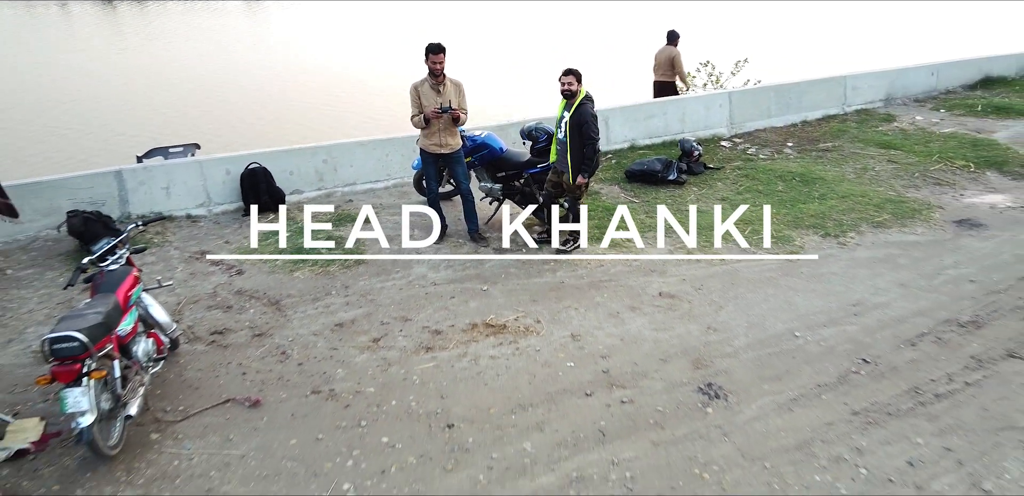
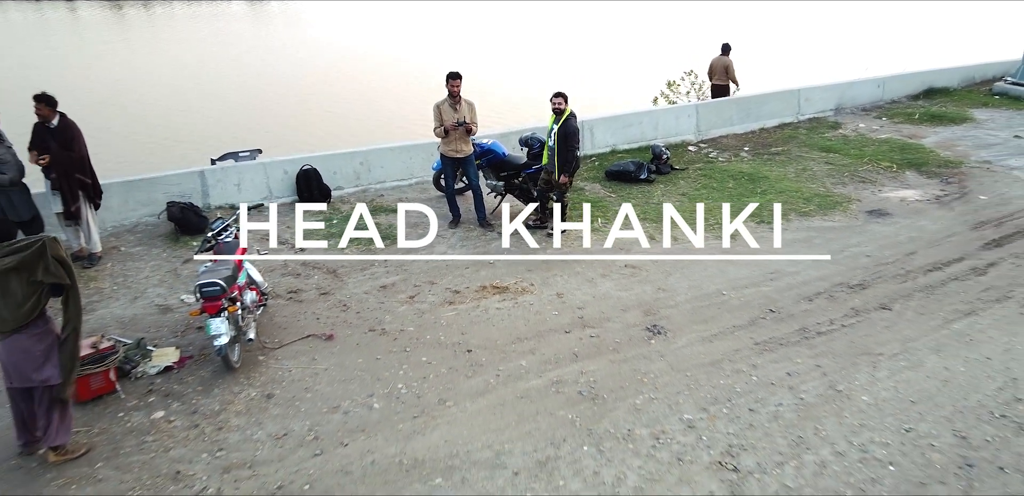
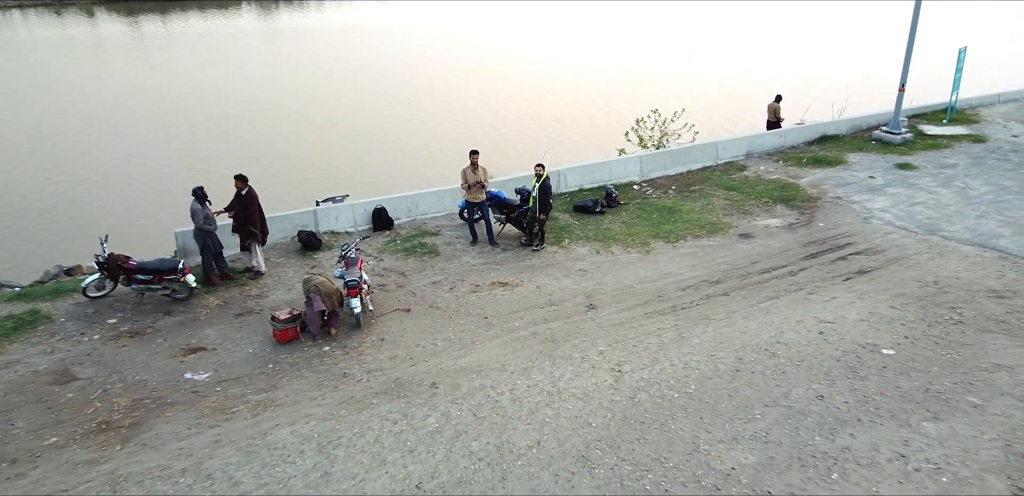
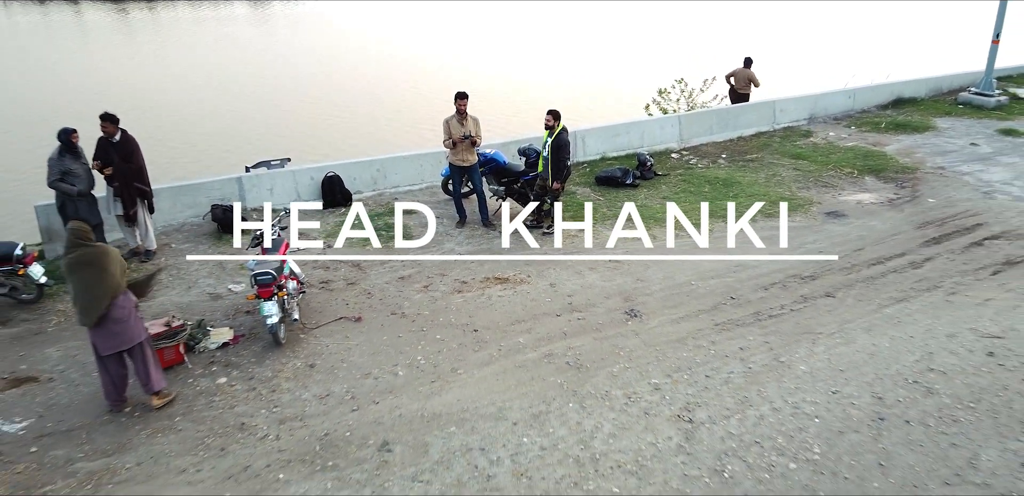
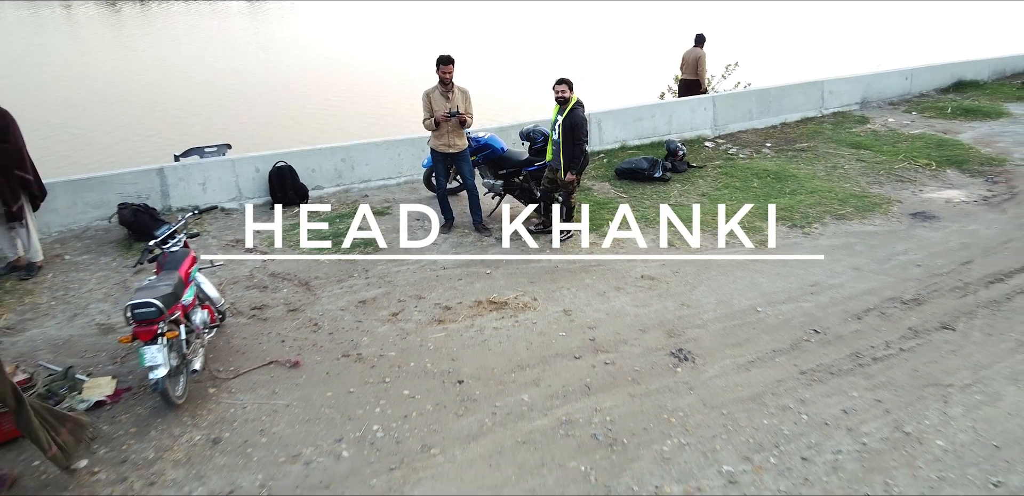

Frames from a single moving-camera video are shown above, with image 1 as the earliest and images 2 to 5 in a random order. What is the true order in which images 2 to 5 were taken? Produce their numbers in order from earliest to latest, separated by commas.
5, 2, 4, 3
